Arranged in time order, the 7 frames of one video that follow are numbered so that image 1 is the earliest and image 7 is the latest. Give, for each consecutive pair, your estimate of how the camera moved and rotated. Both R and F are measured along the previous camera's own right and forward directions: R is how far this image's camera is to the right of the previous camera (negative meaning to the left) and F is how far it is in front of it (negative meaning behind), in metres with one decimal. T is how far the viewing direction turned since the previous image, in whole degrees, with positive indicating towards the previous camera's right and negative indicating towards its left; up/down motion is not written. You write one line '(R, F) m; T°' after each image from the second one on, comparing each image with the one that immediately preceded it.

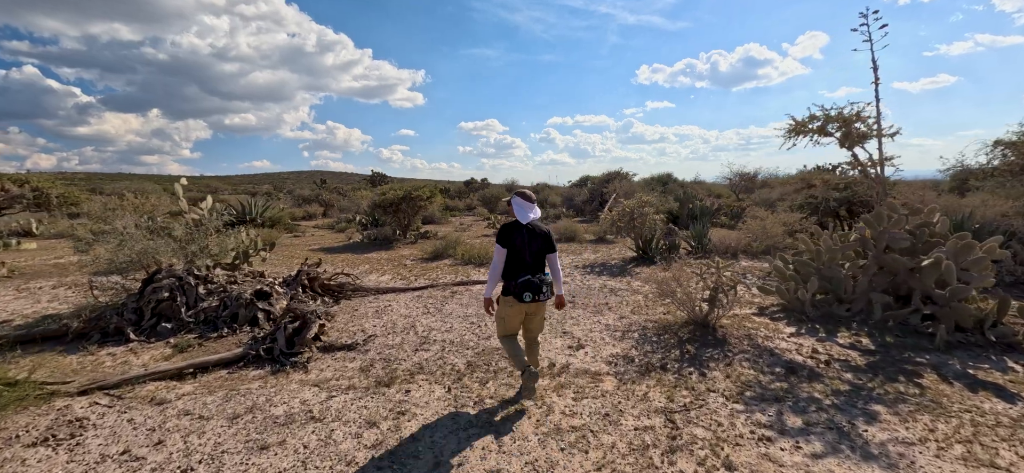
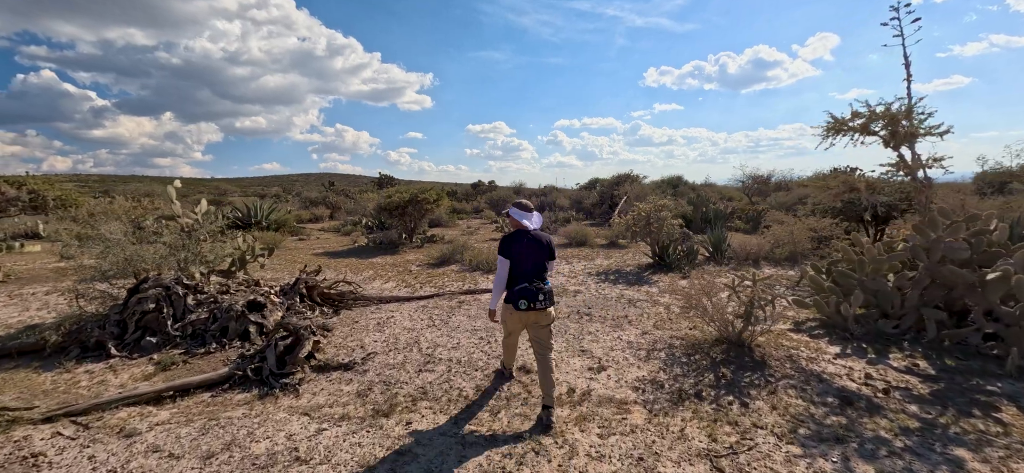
(-0.1, +0.4) m; -1°
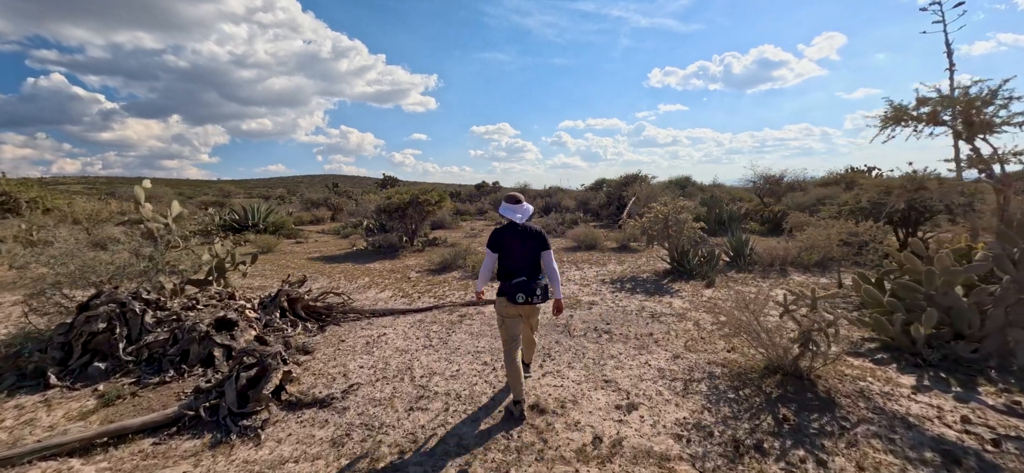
(0.0, +0.7) m; -1°
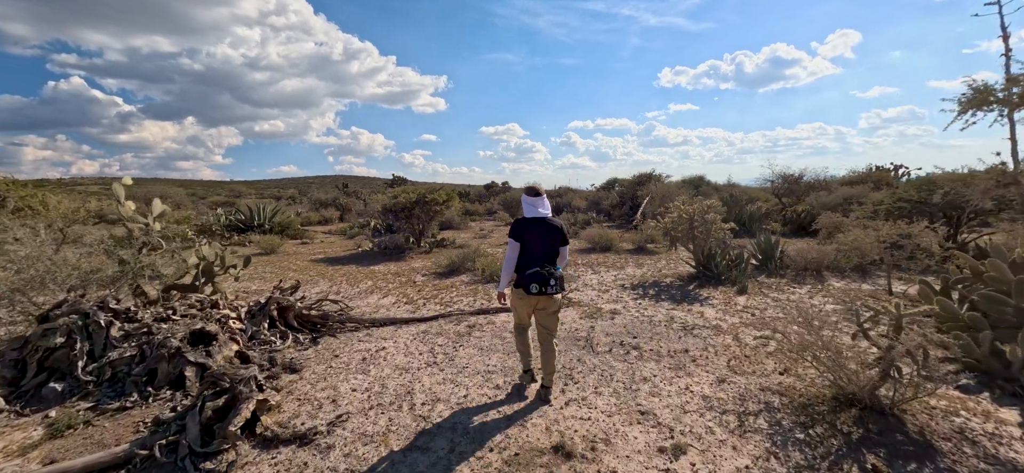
(-0.1, +0.6) m; -1°
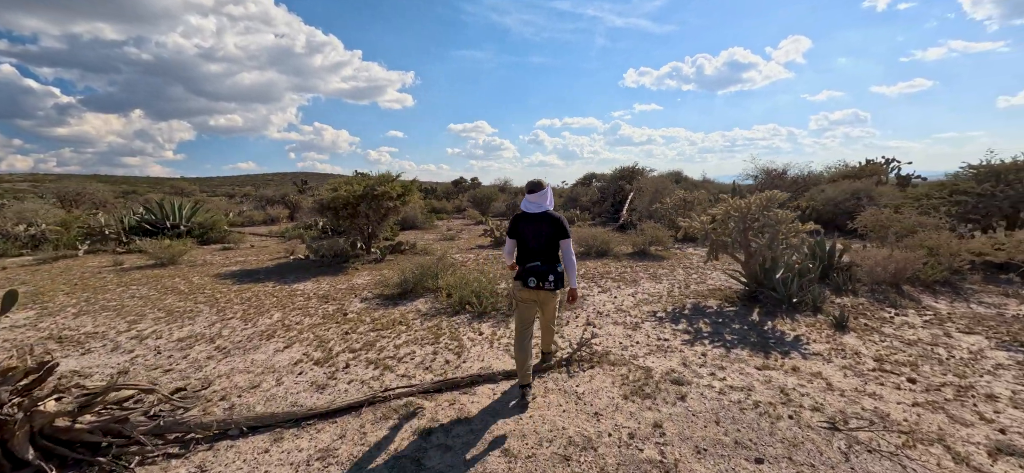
(-0.1, +2.5) m; +4°
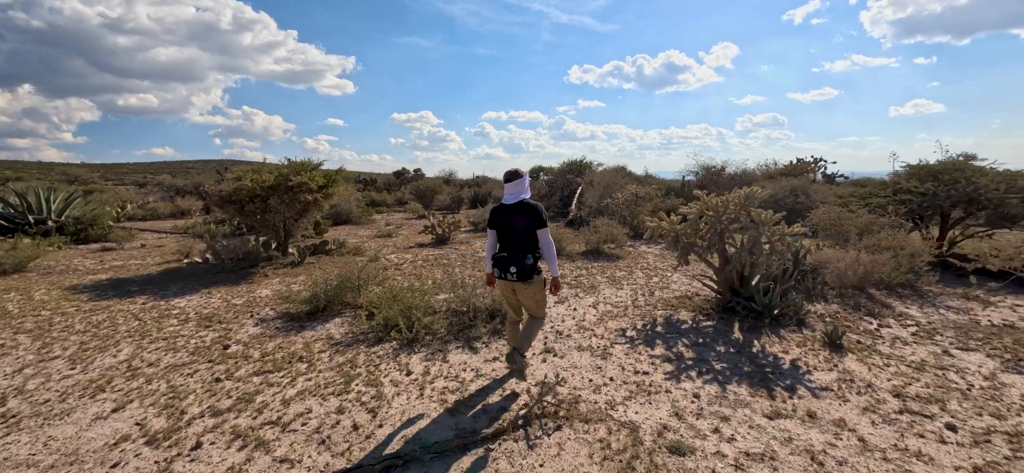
(+0.1, +1.0) m; +7°
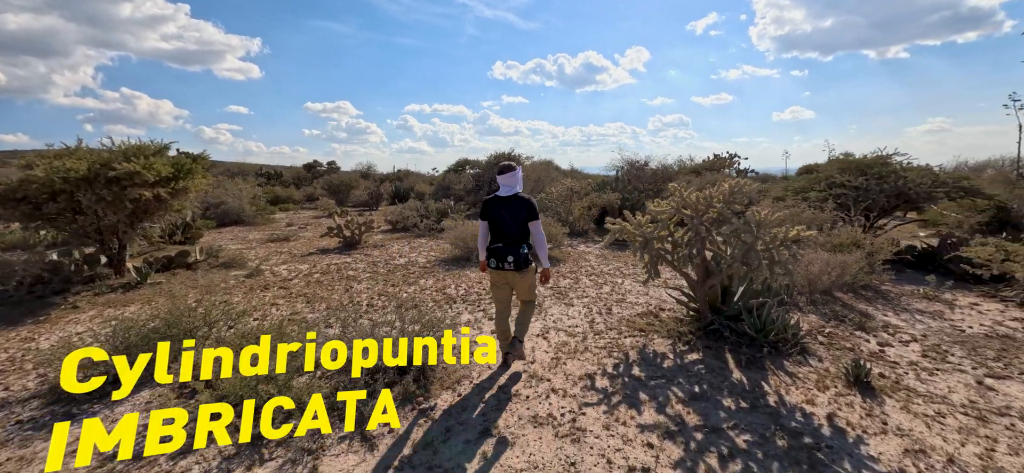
(+0.1, +1.4) m; +10°
